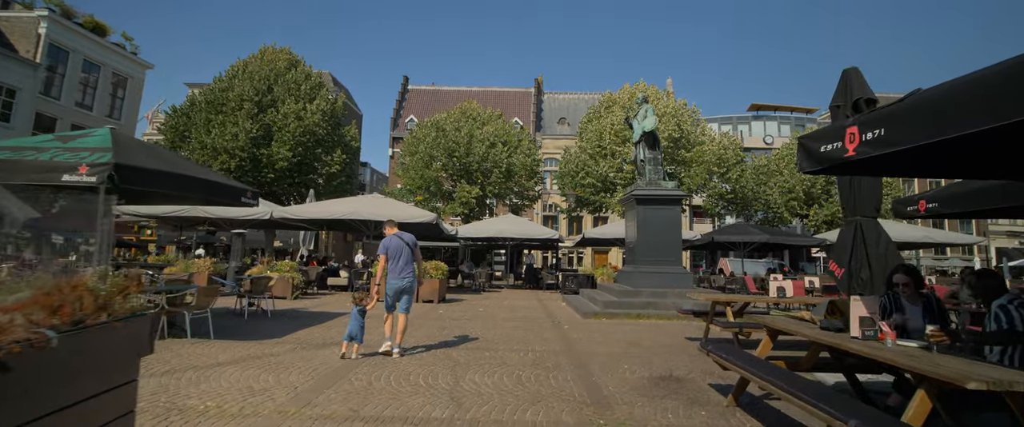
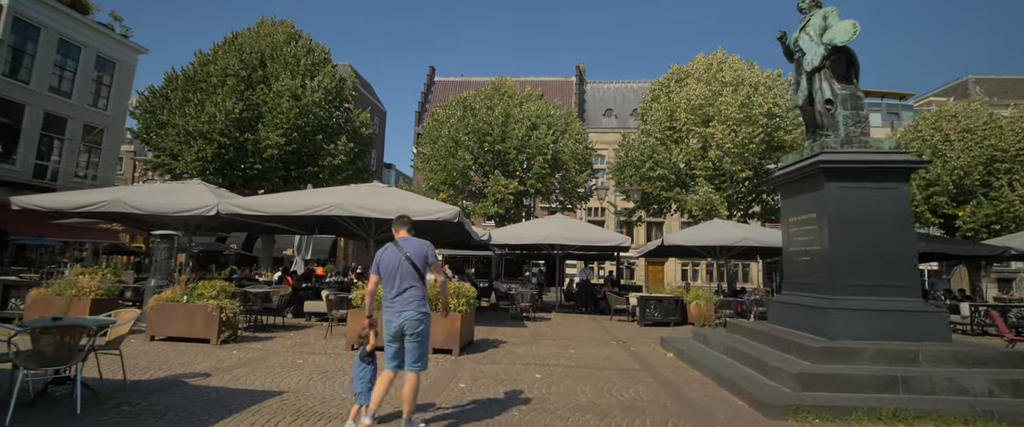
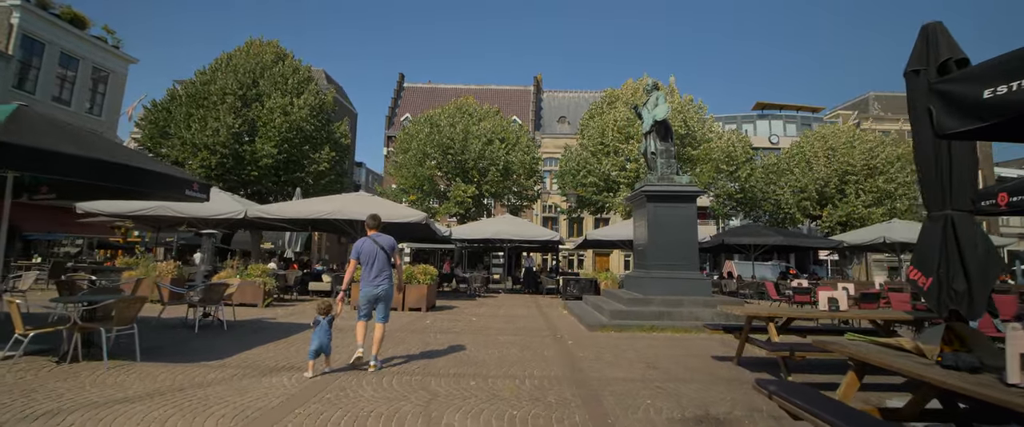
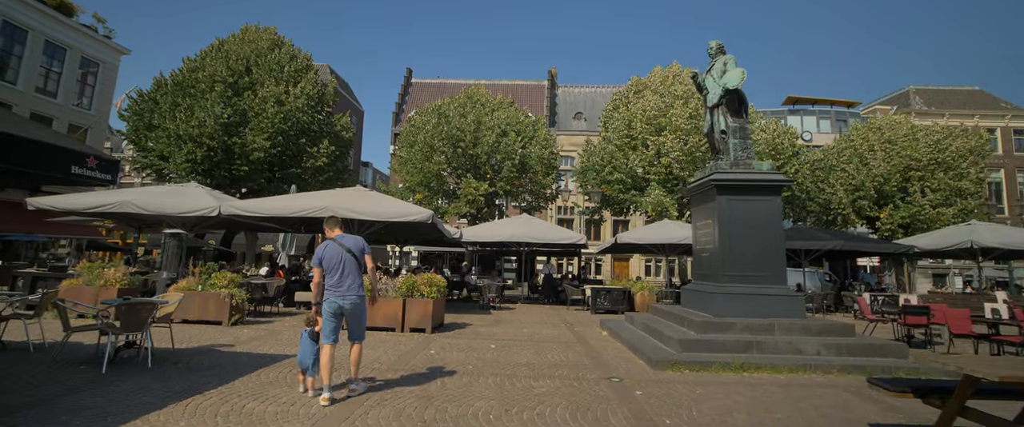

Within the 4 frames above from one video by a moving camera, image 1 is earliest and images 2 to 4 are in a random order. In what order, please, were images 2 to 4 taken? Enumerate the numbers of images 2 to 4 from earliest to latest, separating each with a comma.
3, 4, 2
